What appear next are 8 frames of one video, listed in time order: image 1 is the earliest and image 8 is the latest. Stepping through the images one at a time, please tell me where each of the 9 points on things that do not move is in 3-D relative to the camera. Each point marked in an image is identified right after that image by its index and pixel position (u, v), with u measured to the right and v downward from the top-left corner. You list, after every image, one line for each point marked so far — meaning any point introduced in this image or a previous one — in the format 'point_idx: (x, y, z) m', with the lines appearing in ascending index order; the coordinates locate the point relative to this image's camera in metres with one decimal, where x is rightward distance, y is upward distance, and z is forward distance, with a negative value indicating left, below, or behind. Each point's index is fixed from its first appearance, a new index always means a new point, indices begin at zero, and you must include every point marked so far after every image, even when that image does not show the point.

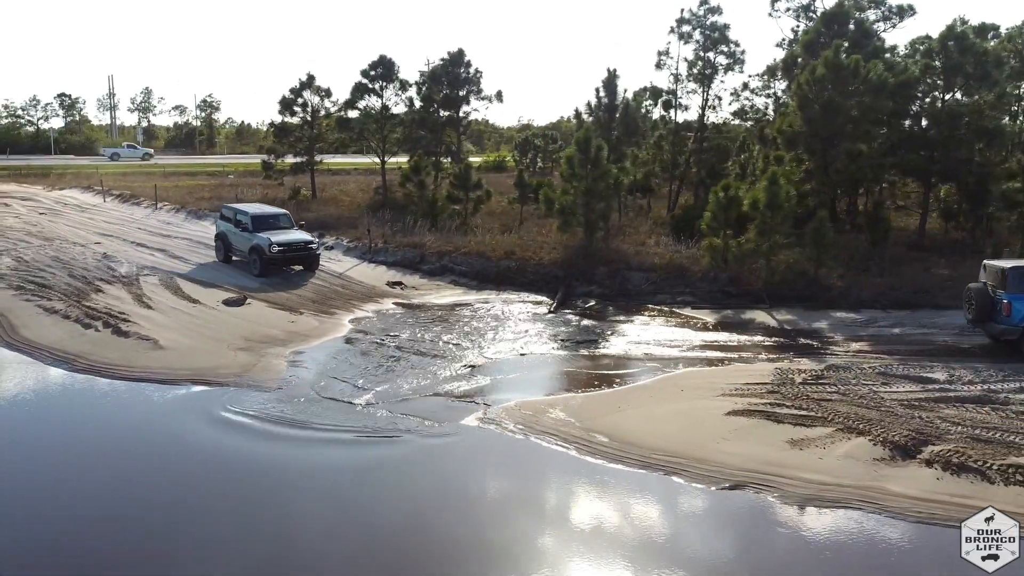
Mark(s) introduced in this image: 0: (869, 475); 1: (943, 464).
0: (+4.2, -2.3, +8.8) m
1: (+5.2, -2.1, +8.9) m
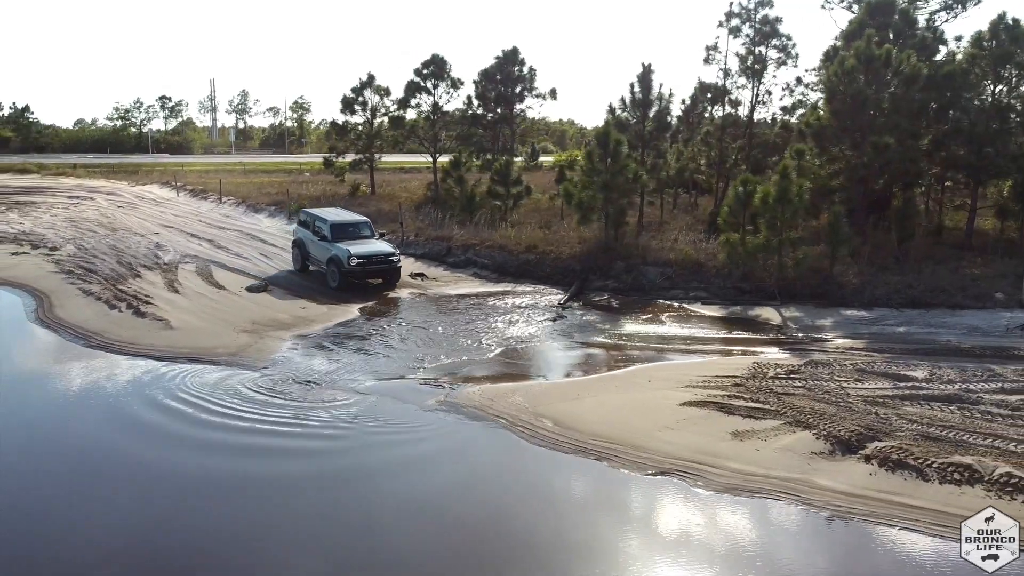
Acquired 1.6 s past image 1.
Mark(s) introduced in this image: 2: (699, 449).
0: (+3.4, -2.1, +8.6) m
1: (+4.3, -2.0, +8.6) m
2: (+2.4, -2.0, +9.1) m
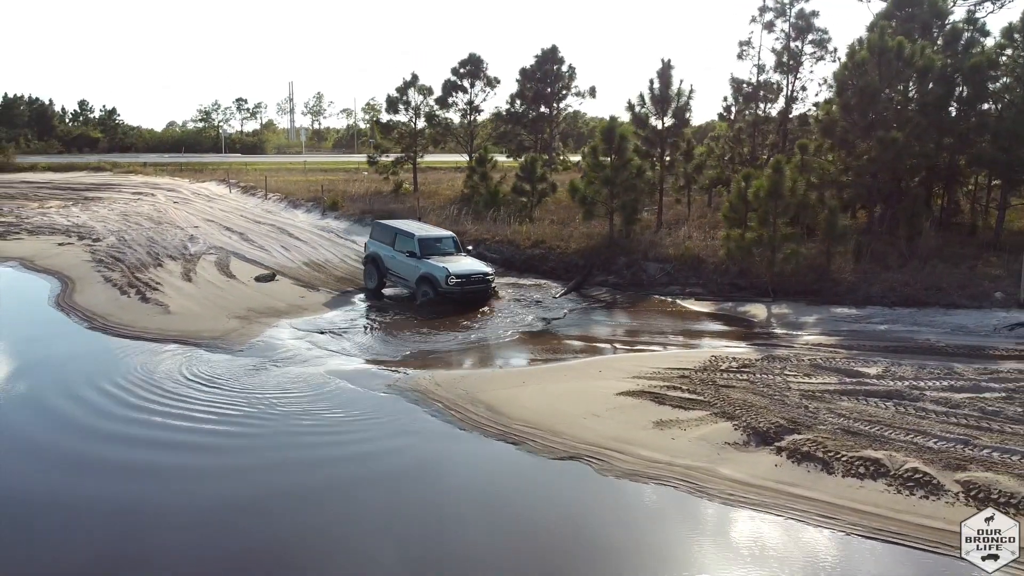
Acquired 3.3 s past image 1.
0: (+2.3, -2.0, +8.6) m
1: (+3.2, -1.9, +8.5) m
2: (+1.4, -1.9, +9.2) m
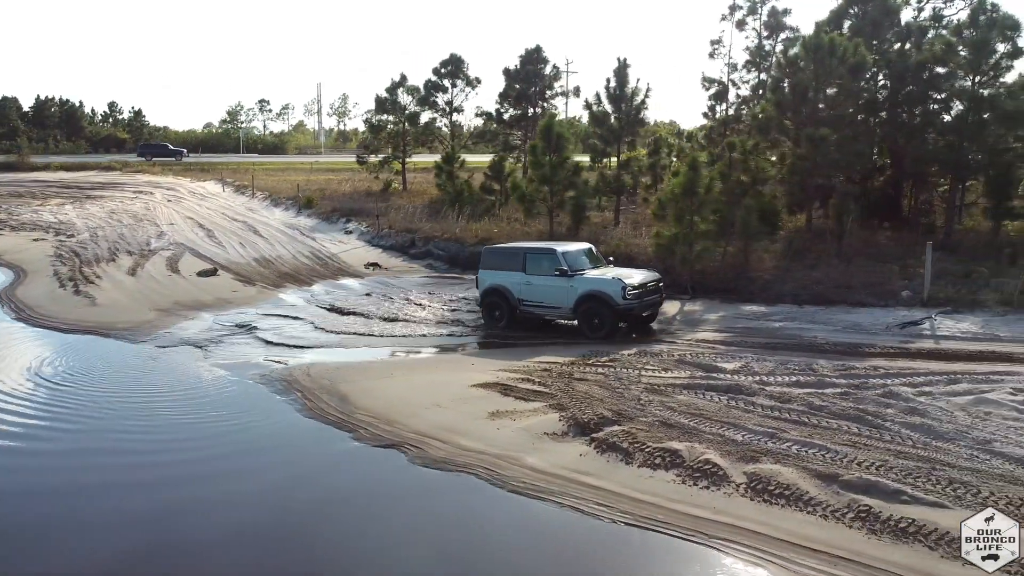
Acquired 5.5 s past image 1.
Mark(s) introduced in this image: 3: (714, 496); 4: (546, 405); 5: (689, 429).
0: (+0.1, -1.9, +8.8) m
1: (+1.0, -1.8, +8.6) m
2: (-0.8, -1.8, +9.4) m
3: (+2.1, -2.1, +7.5) m
4: (+0.5, -1.6, +9.8) m
5: (+2.1, -1.7, +8.8) m
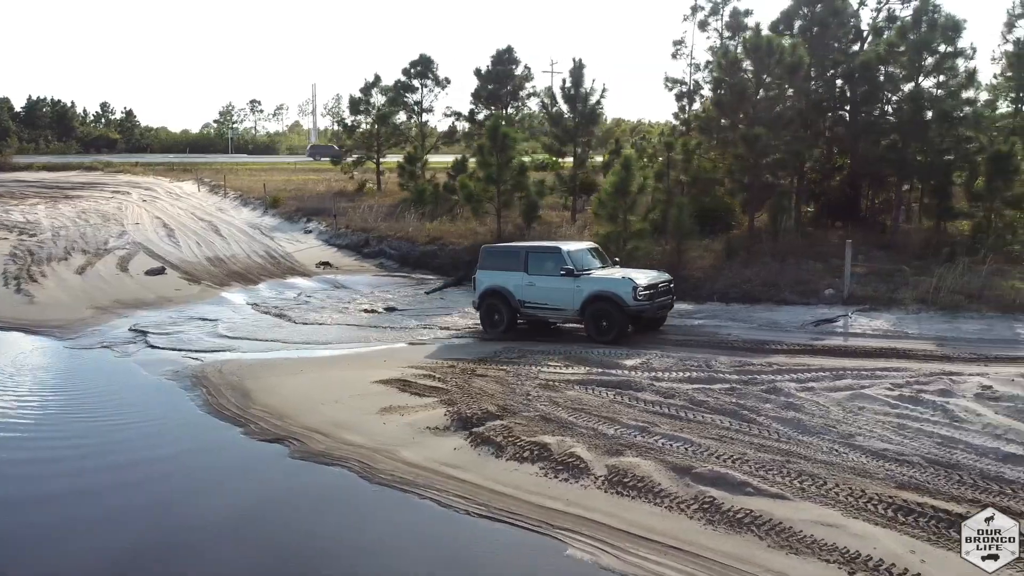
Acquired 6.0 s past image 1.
0: (-1.4, -1.9, +8.9) m
1: (-0.5, -1.8, +8.8) m
2: (-2.3, -1.8, +9.6) m
3: (+0.6, -2.1, +7.7) m
4: (-1.0, -1.5, +9.9) m
5: (+0.7, -1.7, +8.9) m
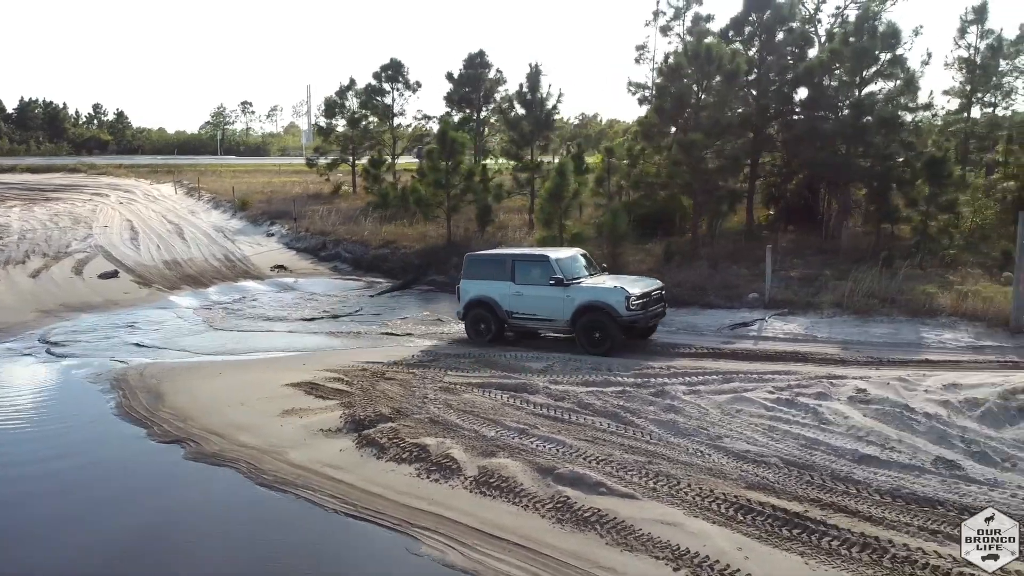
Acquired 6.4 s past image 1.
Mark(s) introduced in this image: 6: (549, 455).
0: (-2.8, -2.0, +9.2) m
1: (-1.9, -1.9, +9.1) m
2: (-3.7, -1.8, +9.9) m
3: (-0.8, -2.2, +8.0) m
4: (-2.4, -1.6, +10.2) m
5: (-0.8, -1.7, +9.2) m
6: (+0.4, -1.9, +8.3) m
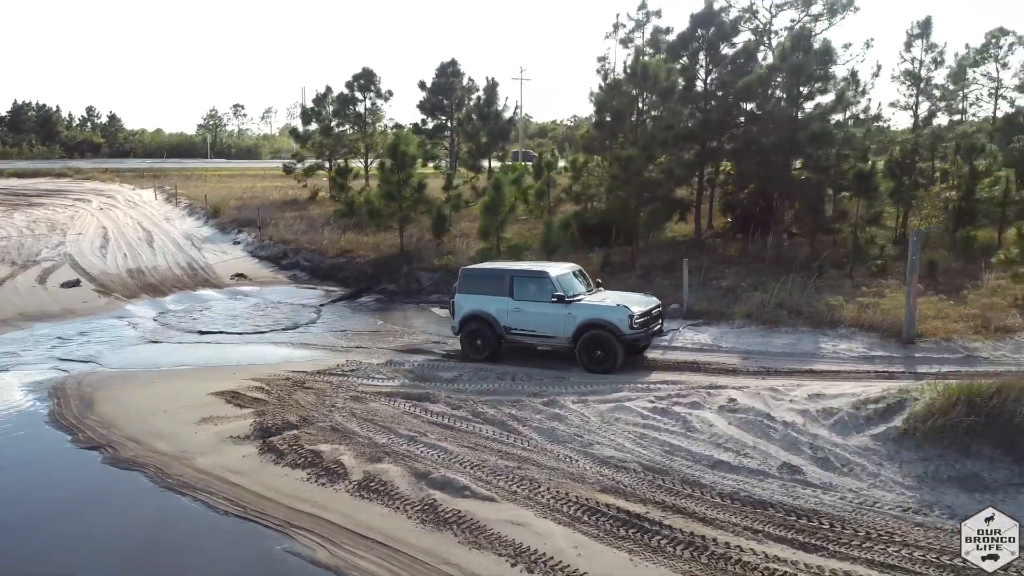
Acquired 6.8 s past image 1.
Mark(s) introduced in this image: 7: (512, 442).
0: (-4.3, -2.2, +10.0) m
1: (-3.3, -2.1, +9.8) m
2: (-5.2, -2.1, +10.6) m
3: (-2.3, -2.4, +8.7) m
4: (-3.9, -1.9, +11.0) m
5: (-2.2, -2.0, +9.9) m
6: (-1.0, -2.2, +9.1) m
7: (0.0, -2.0, +9.5) m
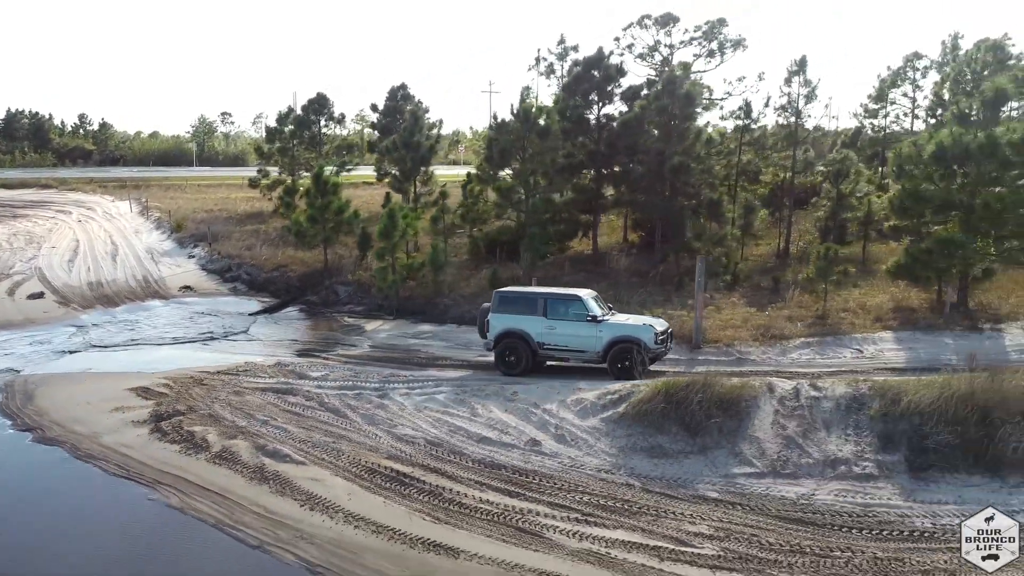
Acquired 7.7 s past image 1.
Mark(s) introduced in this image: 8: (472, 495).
0: (-7.3, -2.6, +13.1) m
1: (-6.4, -2.5, +13.0) m
2: (-8.2, -2.5, +13.7) m
3: (-5.3, -2.8, +11.8) m
4: (-6.9, -2.2, +14.1) m
5: (-5.3, -2.4, +13.1) m
6: (-4.0, -2.5, +12.2) m
7: (-3.0, -2.4, +12.7) m
8: (-0.6, -3.0, +10.6) m
